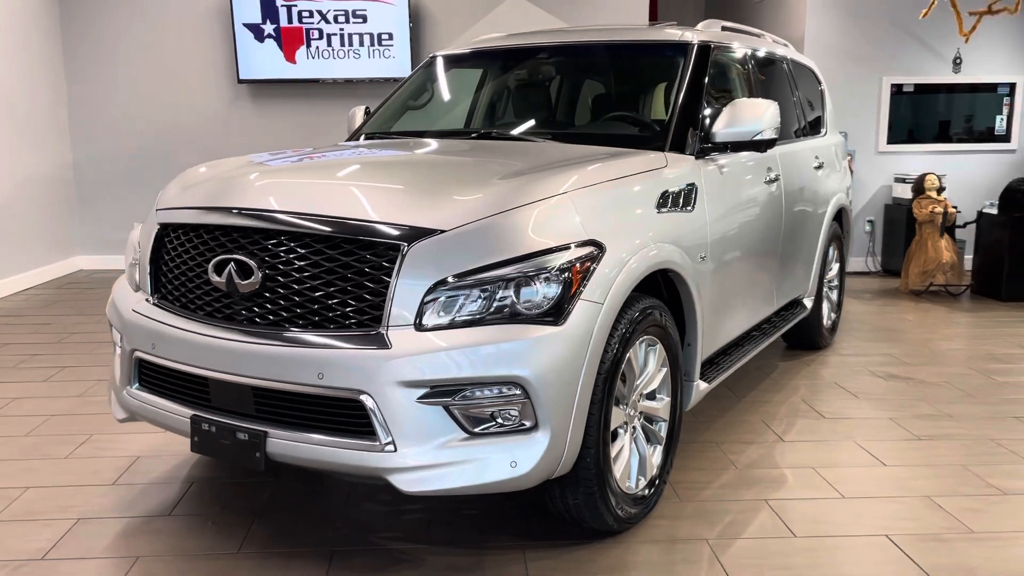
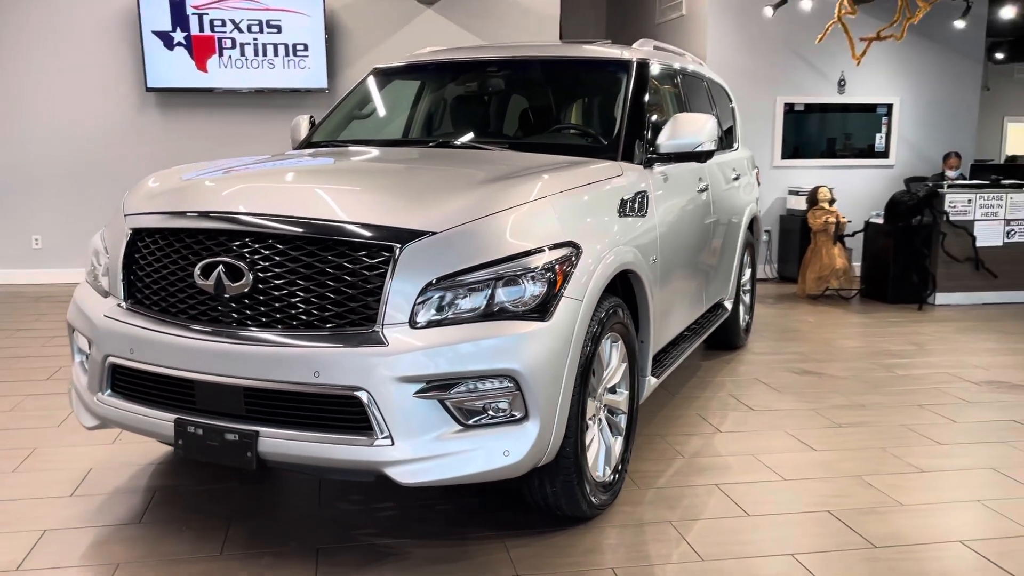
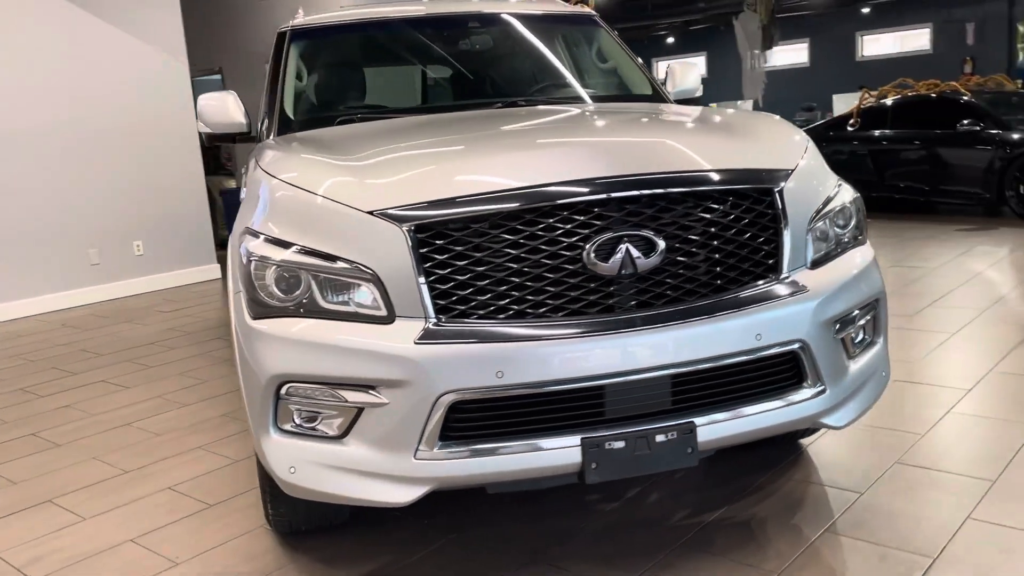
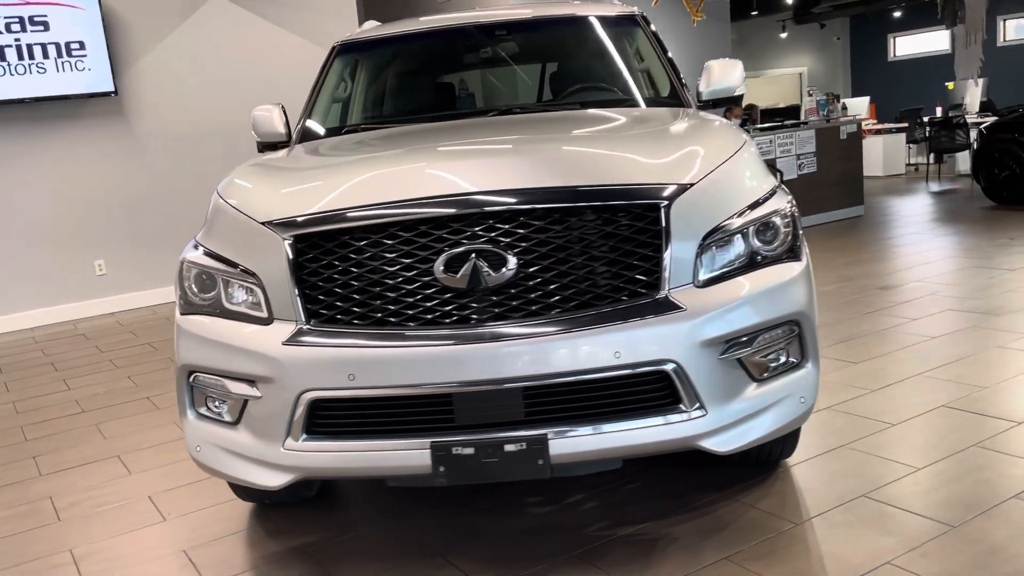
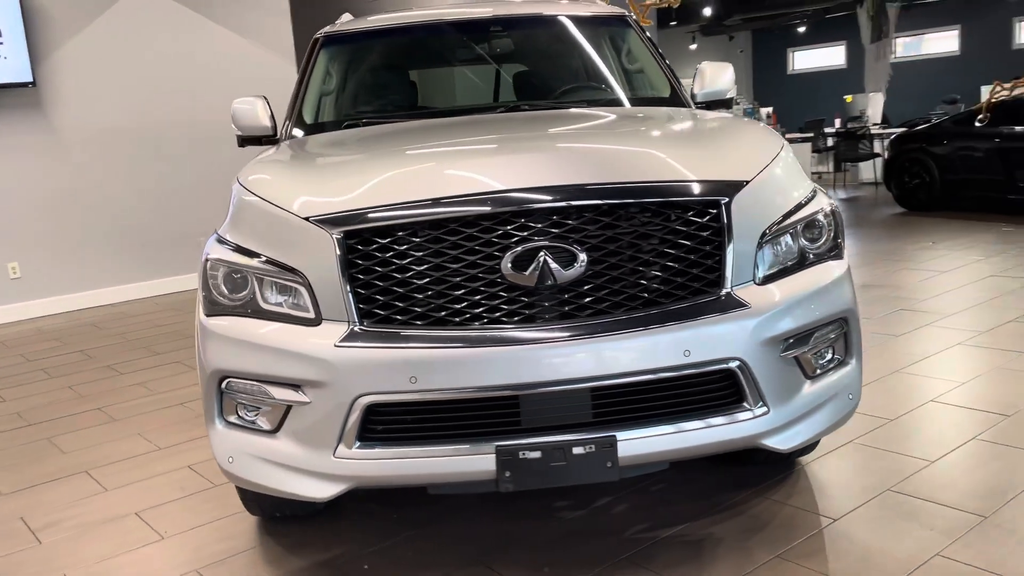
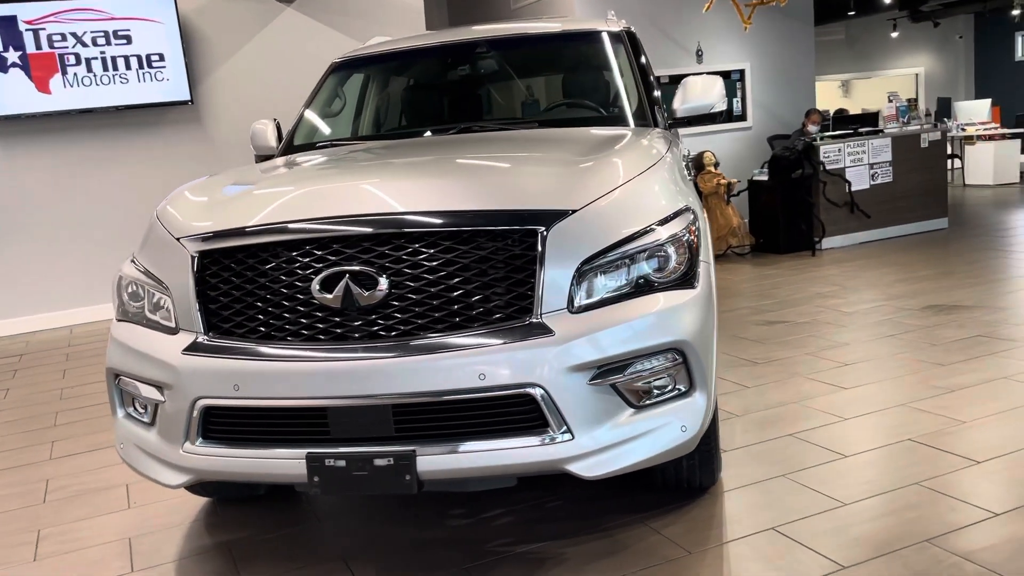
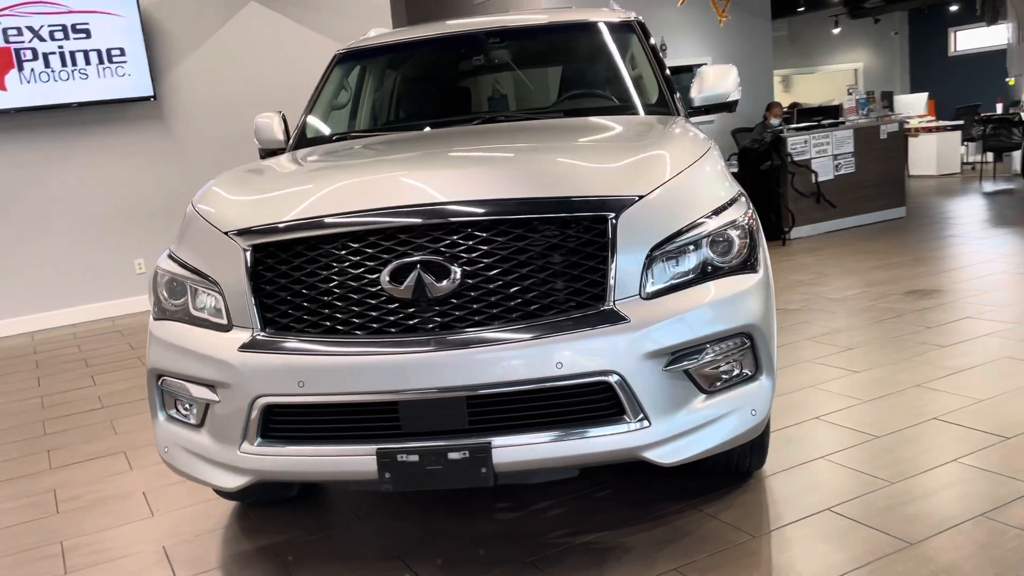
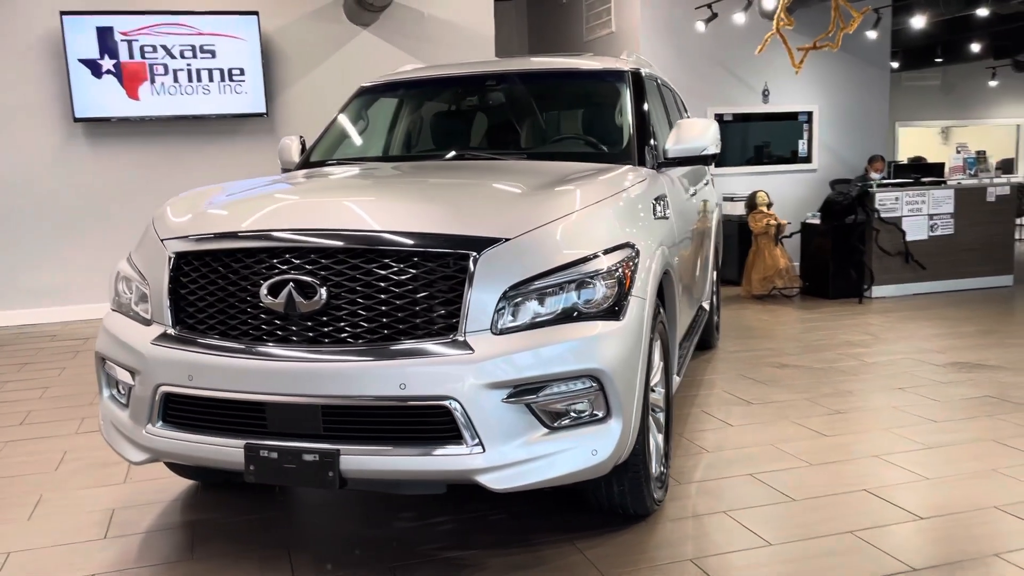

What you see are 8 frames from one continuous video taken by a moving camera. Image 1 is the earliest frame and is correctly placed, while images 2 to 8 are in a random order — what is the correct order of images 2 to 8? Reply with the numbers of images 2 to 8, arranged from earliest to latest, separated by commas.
2, 8, 6, 7, 4, 5, 3
